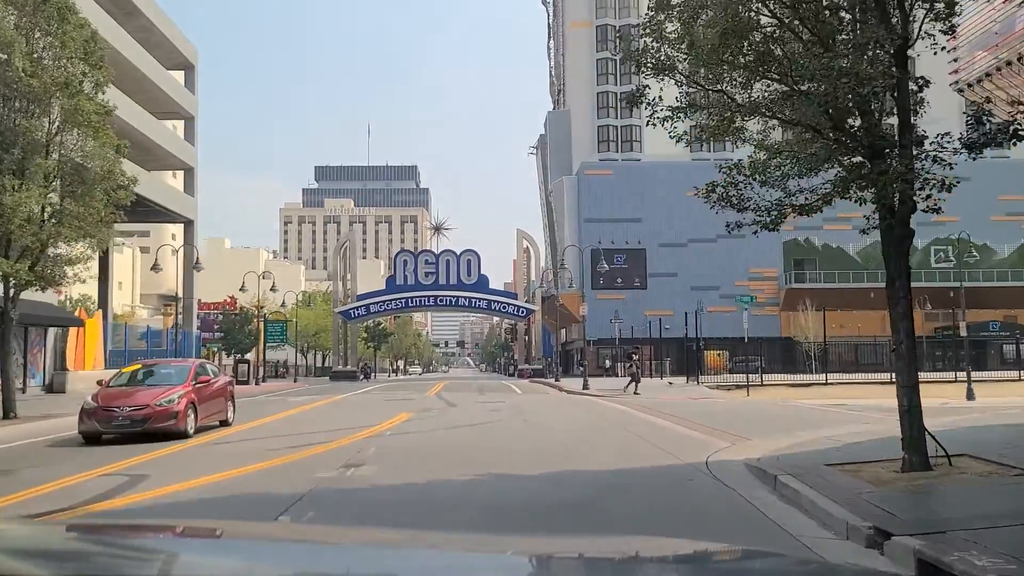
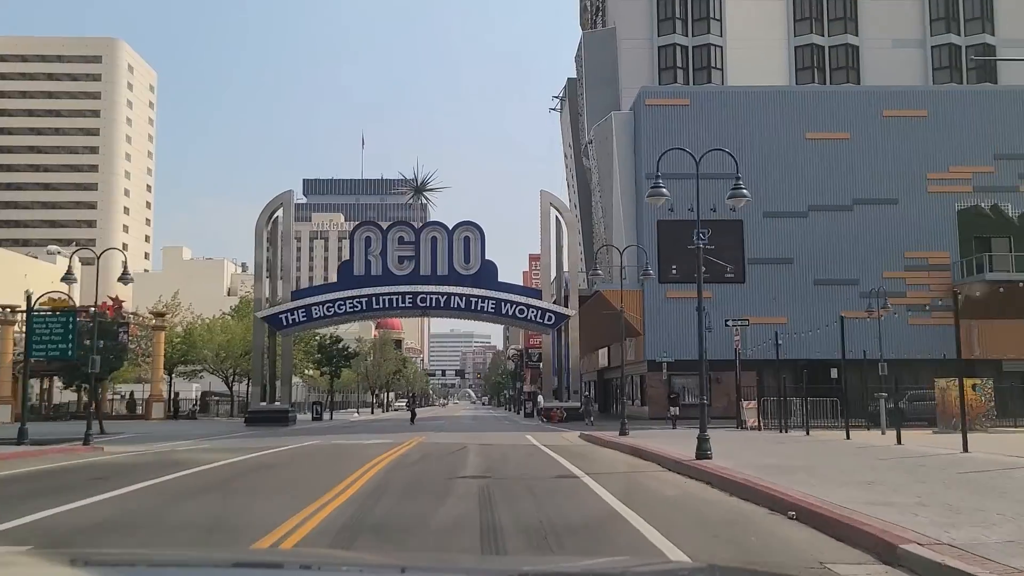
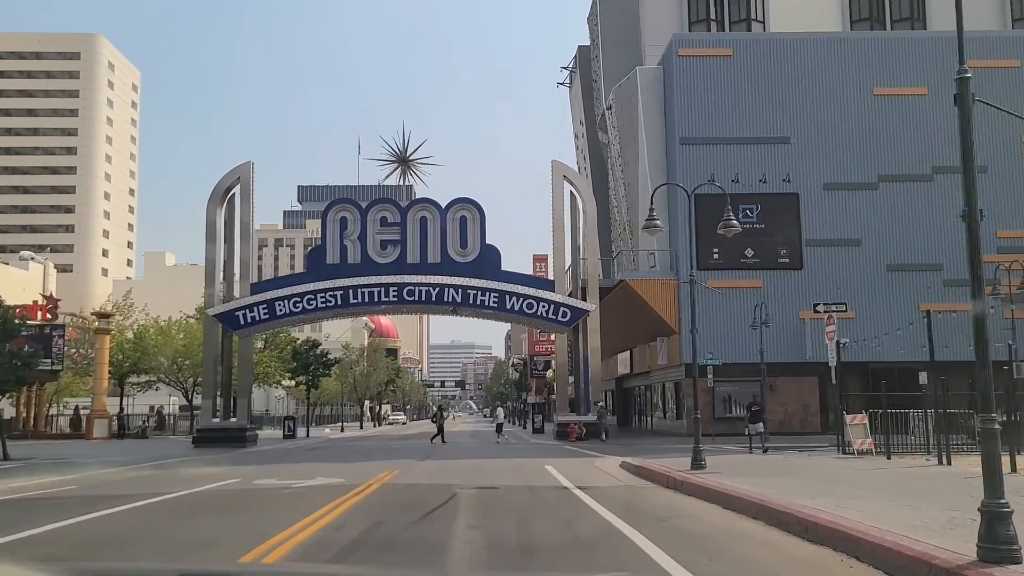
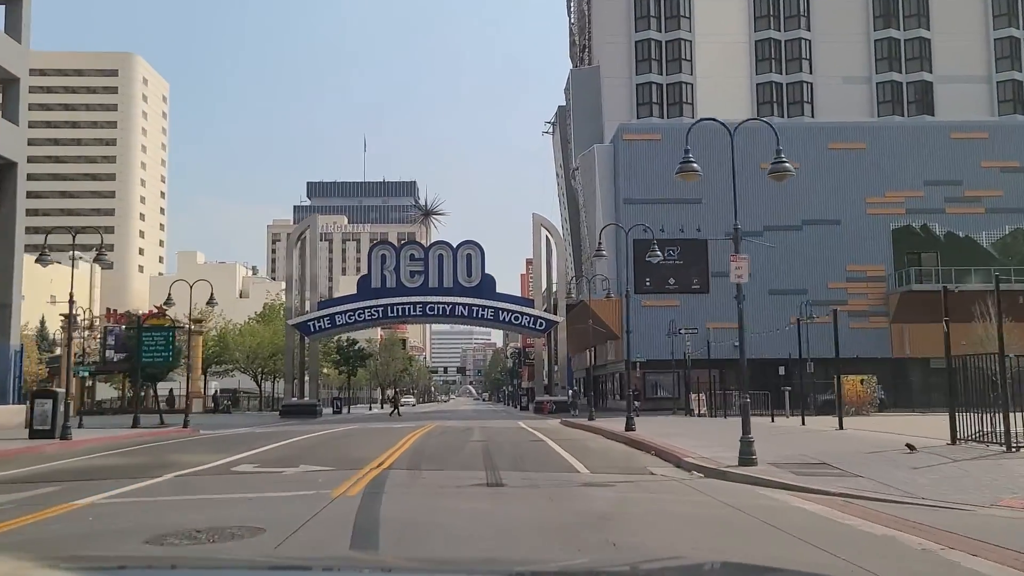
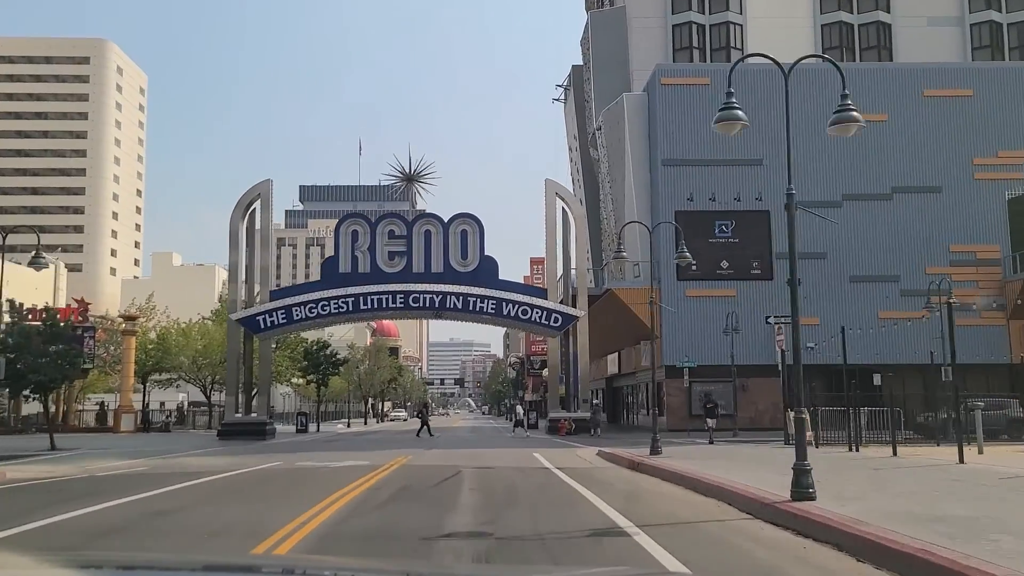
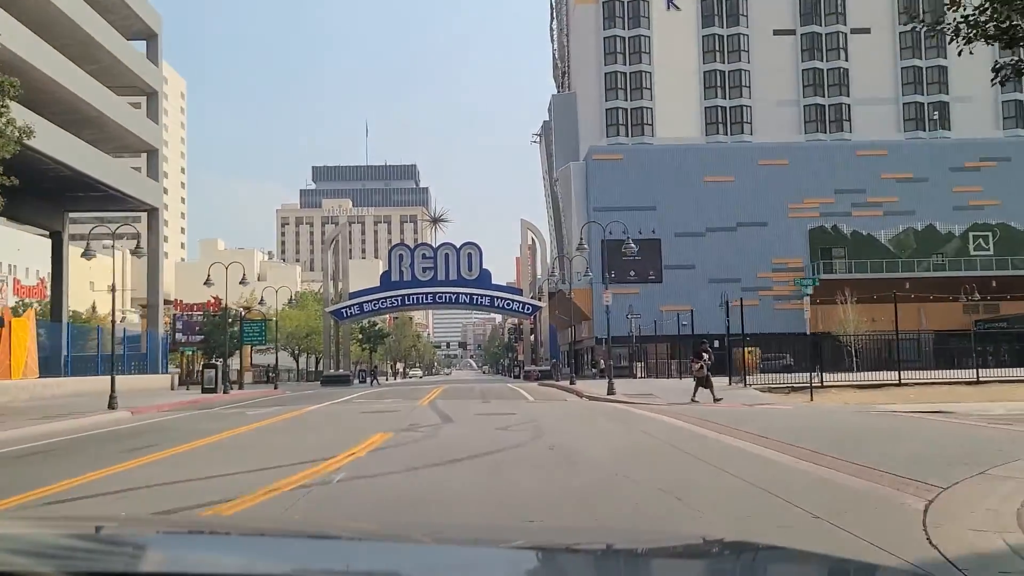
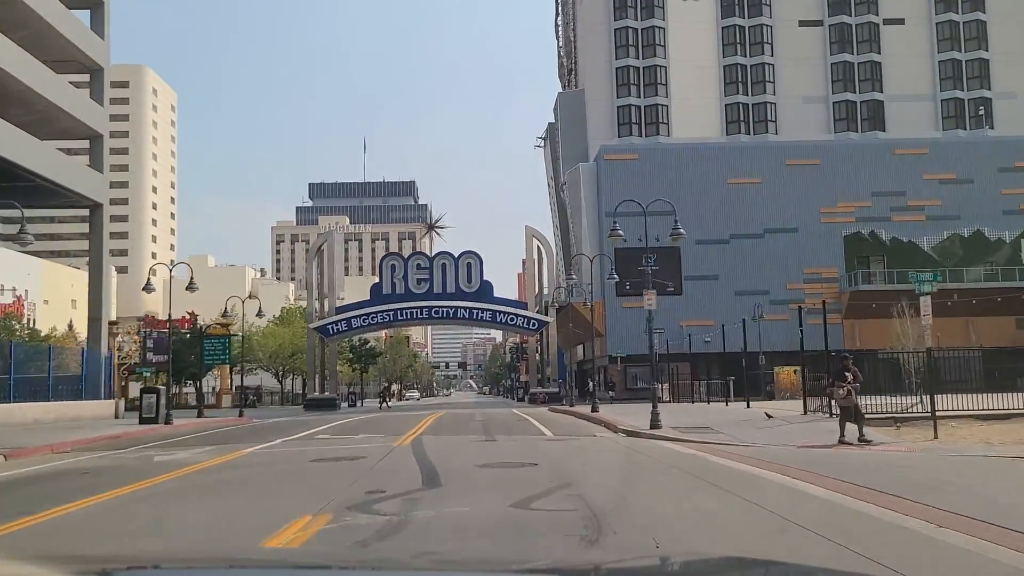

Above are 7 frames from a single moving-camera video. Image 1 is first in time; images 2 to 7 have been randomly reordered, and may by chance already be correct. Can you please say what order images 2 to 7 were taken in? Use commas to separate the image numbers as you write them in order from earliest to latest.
6, 7, 4, 2, 5, 3
